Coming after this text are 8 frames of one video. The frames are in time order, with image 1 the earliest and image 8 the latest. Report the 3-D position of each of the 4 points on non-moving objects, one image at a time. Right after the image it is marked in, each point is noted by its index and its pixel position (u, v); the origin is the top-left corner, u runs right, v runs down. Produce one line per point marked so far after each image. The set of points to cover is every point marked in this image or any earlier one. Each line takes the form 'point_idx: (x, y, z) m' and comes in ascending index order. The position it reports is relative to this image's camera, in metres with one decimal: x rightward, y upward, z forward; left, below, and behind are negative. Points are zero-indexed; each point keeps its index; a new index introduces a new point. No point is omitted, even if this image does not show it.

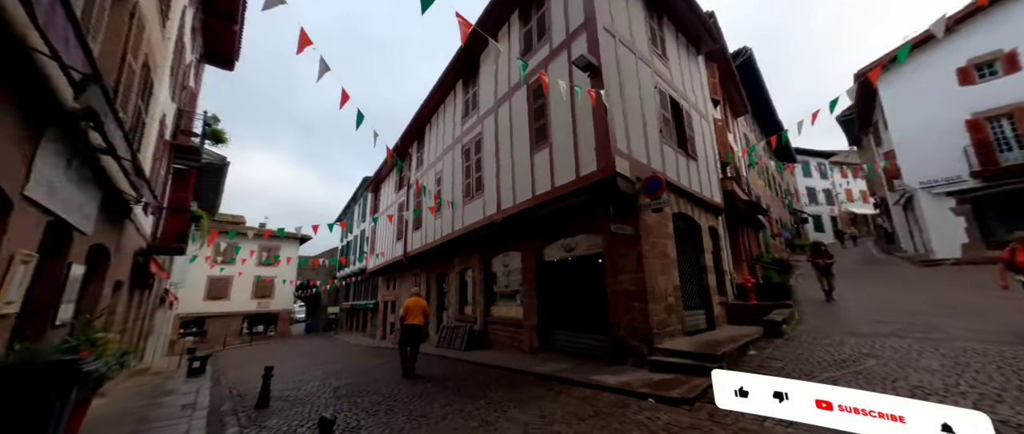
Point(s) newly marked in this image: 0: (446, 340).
0: (-2.4, -4.4, +11.8) m
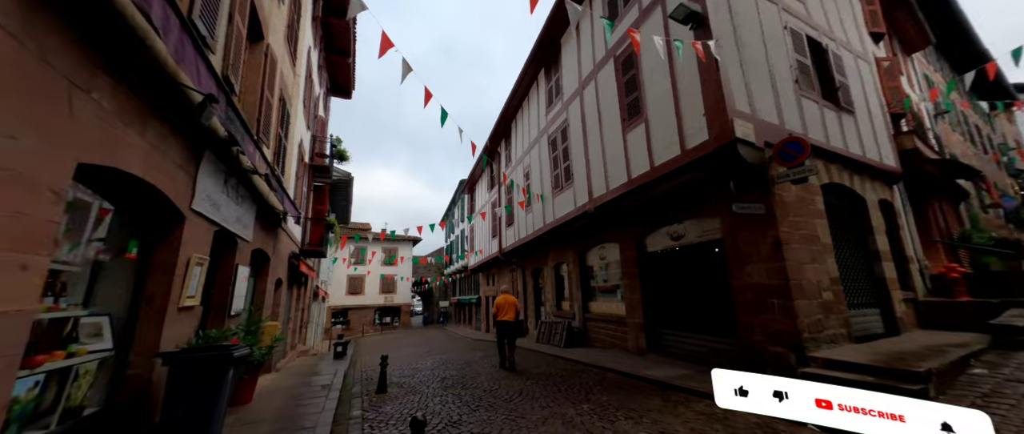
0: (+1.2, -4.2, +11.7) m
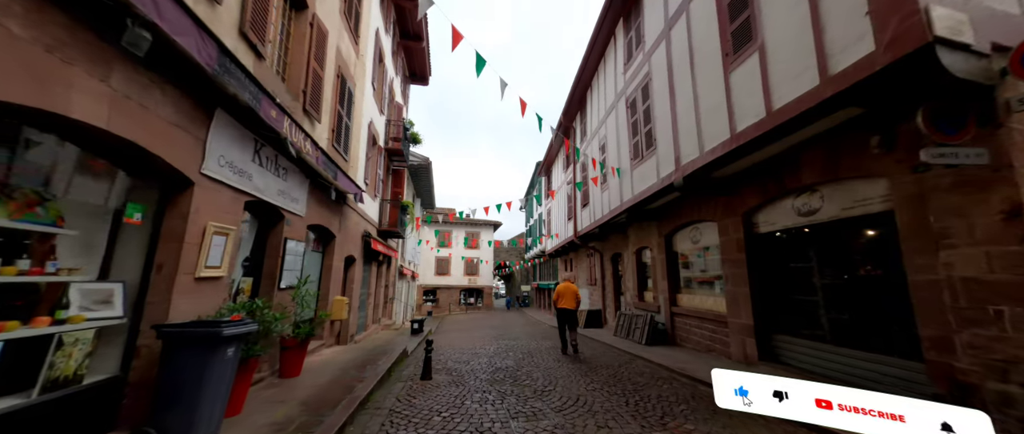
0: (+3.5, -3.5, +10.3) m
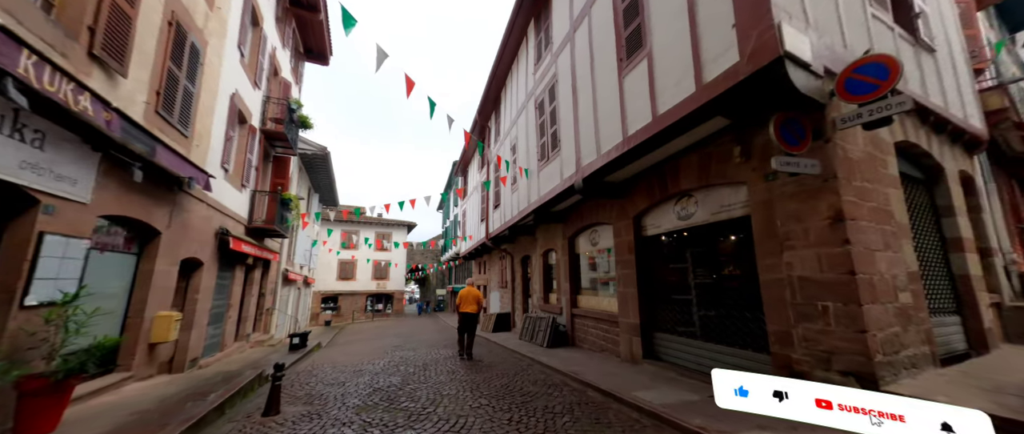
0: (+0.5, -3.5, +10.2) m
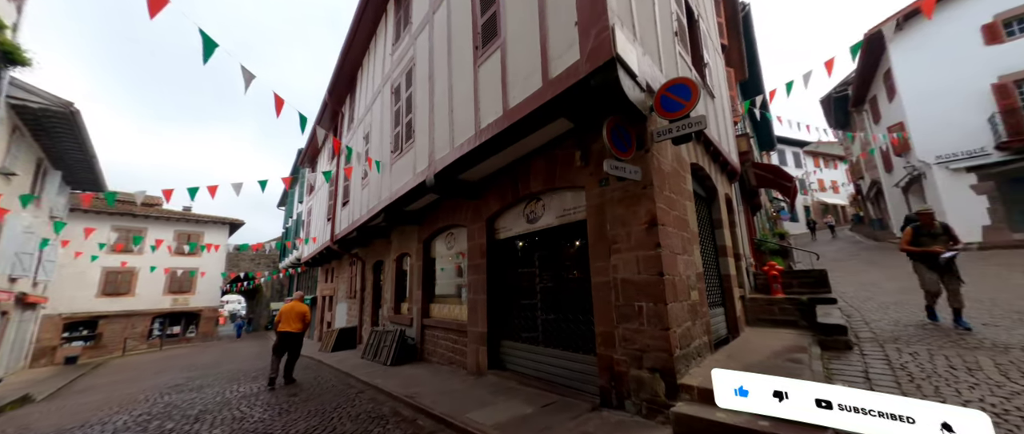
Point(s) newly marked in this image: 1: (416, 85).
0: (-3.7, -3.5, +8.9) m
1: (-2.0, +2.7, +6.8) m
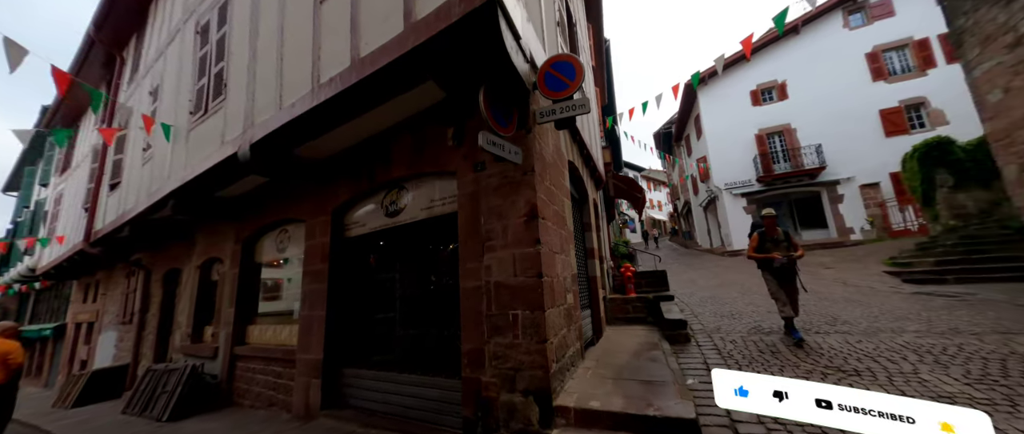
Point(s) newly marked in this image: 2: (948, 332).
0: (-6.7, -3.3, +6.1) m
1: (-4.1, +2.8, +4.9) m
2: (+5.7, -1.5, +4.4) m
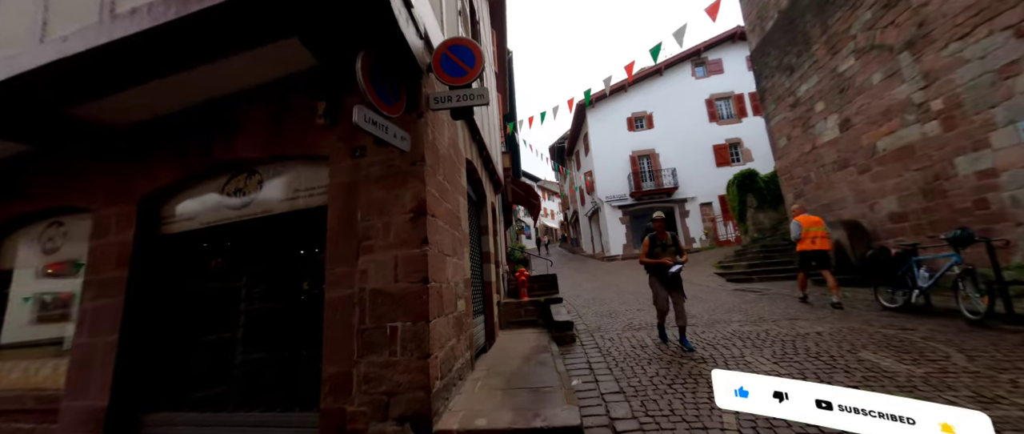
0: (-8.3, -3.0, +3.5) m
1: (-5.3, +3.0, +3.3) m
2: (+4.1, -1.7, +5.6) m
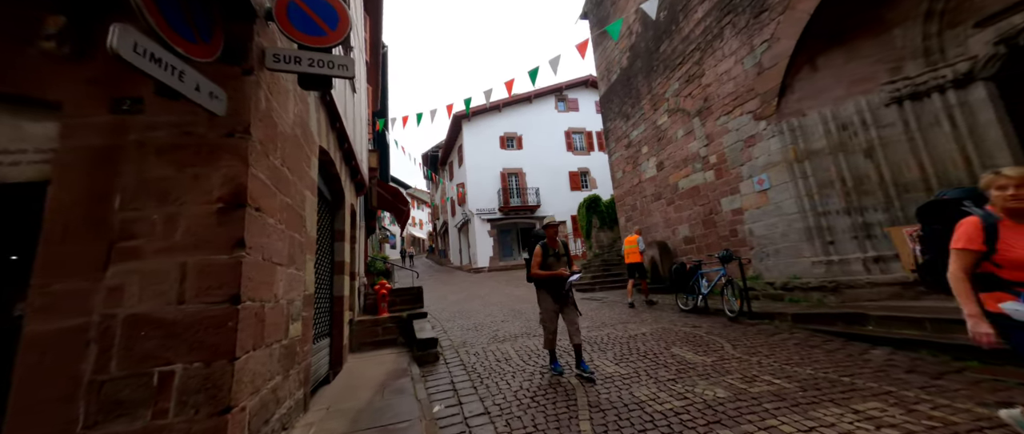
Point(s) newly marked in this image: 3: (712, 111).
0: (-9.1, -2.5, -0.4) m
1: (-5.9, +3.3, +0.8) m
2: (+1.7, -2.1, +6.3) m
3: (+5.0, +2.6, +8.3) m
